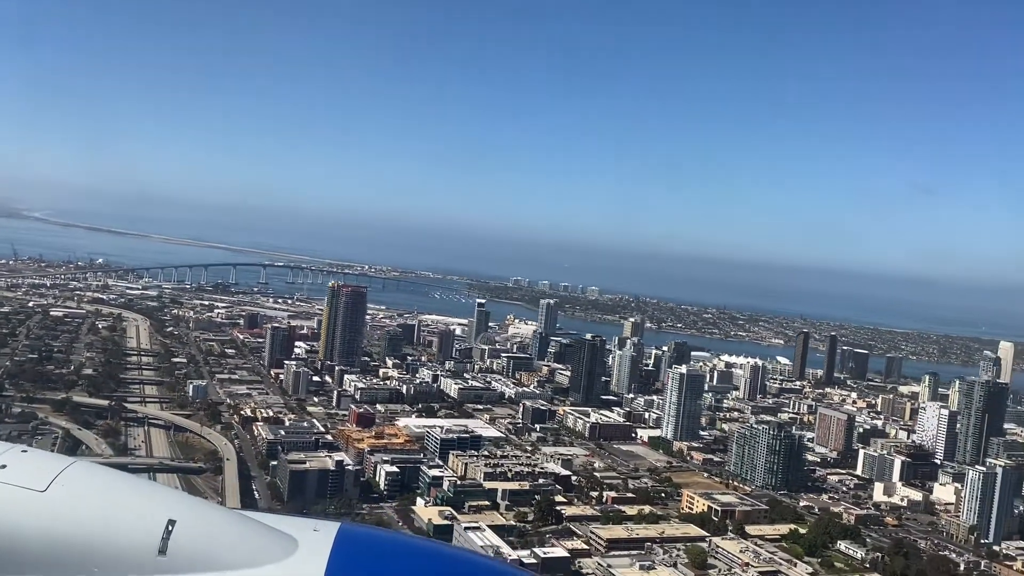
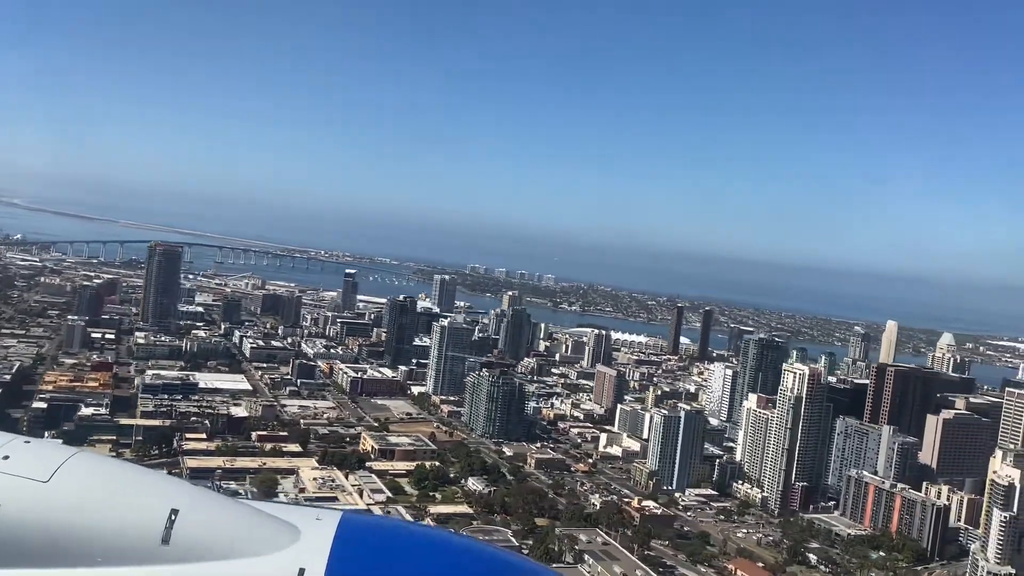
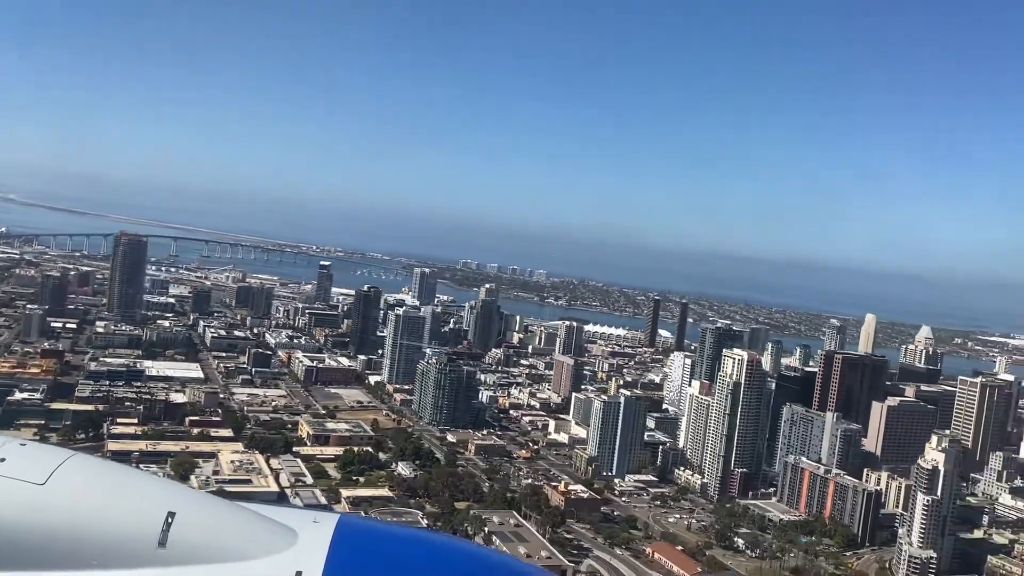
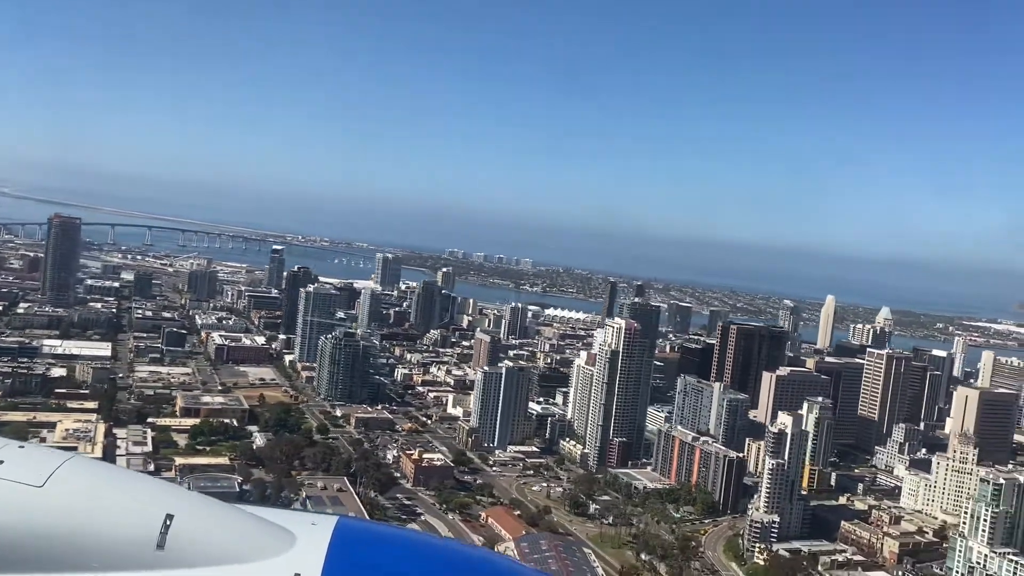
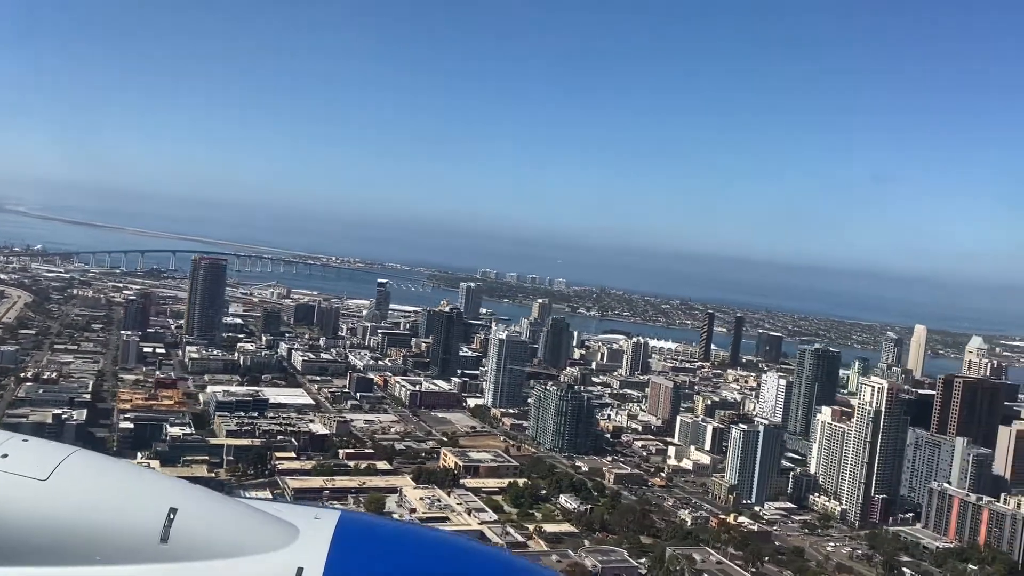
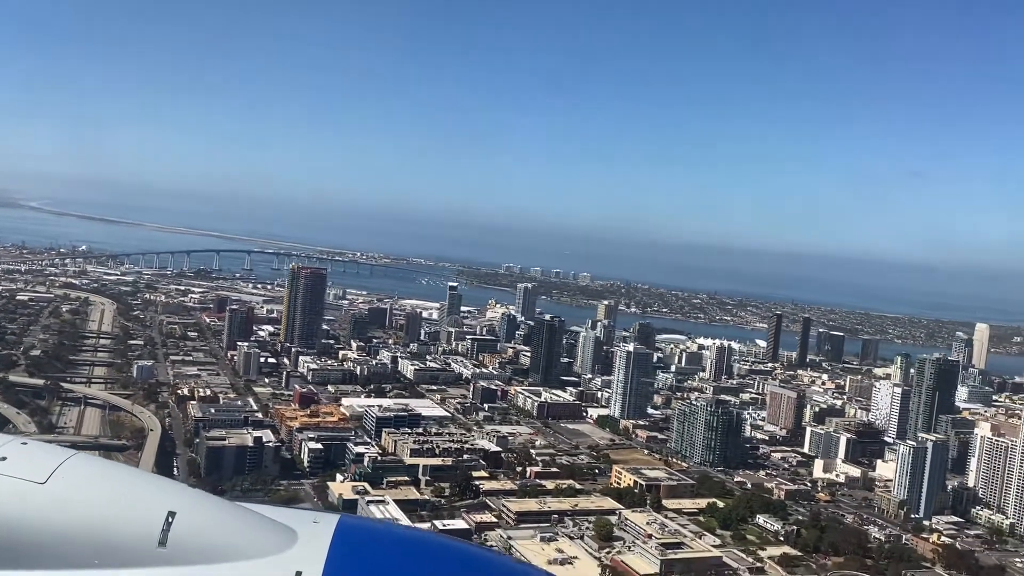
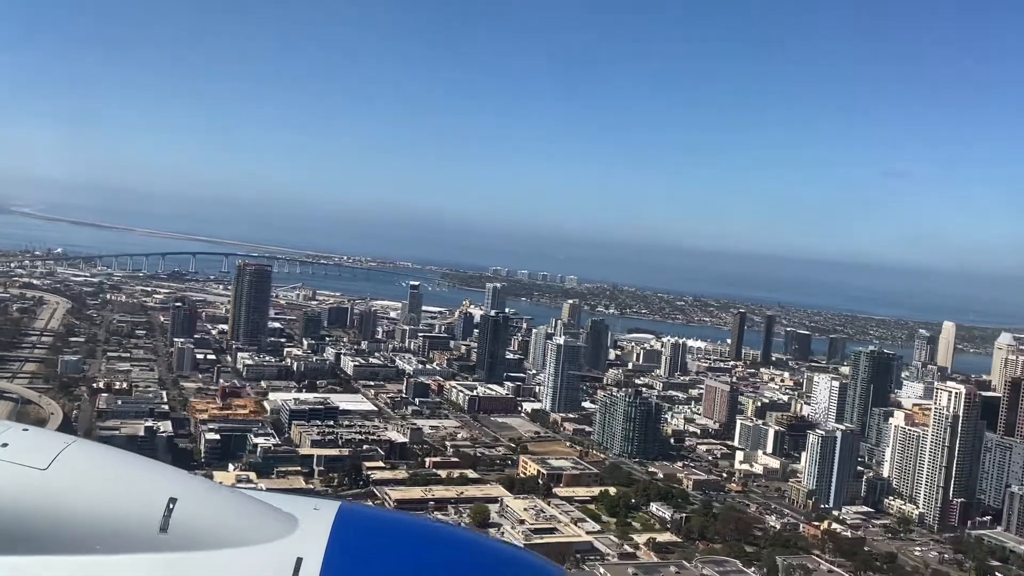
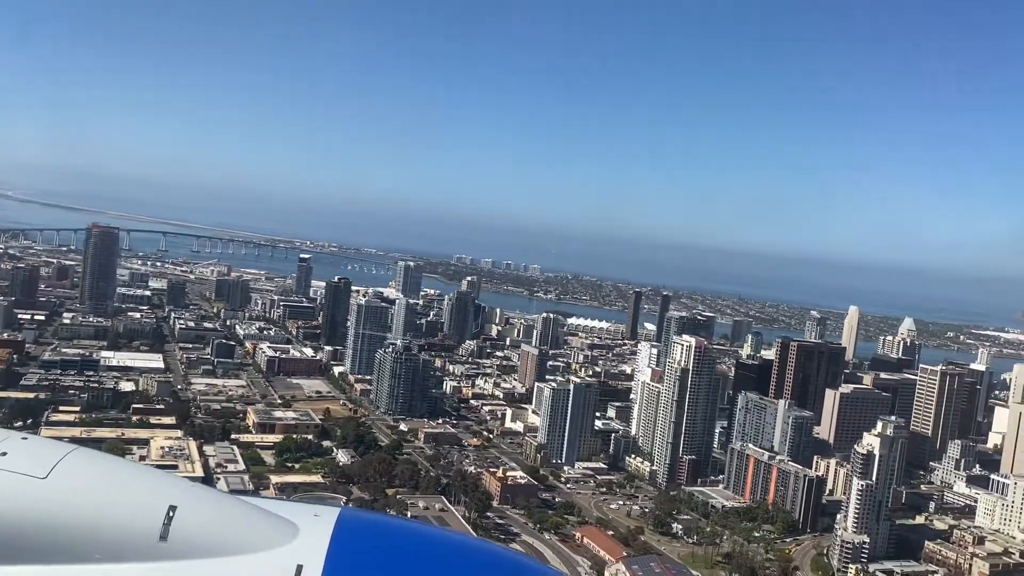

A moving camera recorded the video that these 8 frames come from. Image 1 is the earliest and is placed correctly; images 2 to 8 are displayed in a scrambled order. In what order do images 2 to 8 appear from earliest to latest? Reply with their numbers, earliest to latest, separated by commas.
6, 7, 5, 2, 3, 8, 4
